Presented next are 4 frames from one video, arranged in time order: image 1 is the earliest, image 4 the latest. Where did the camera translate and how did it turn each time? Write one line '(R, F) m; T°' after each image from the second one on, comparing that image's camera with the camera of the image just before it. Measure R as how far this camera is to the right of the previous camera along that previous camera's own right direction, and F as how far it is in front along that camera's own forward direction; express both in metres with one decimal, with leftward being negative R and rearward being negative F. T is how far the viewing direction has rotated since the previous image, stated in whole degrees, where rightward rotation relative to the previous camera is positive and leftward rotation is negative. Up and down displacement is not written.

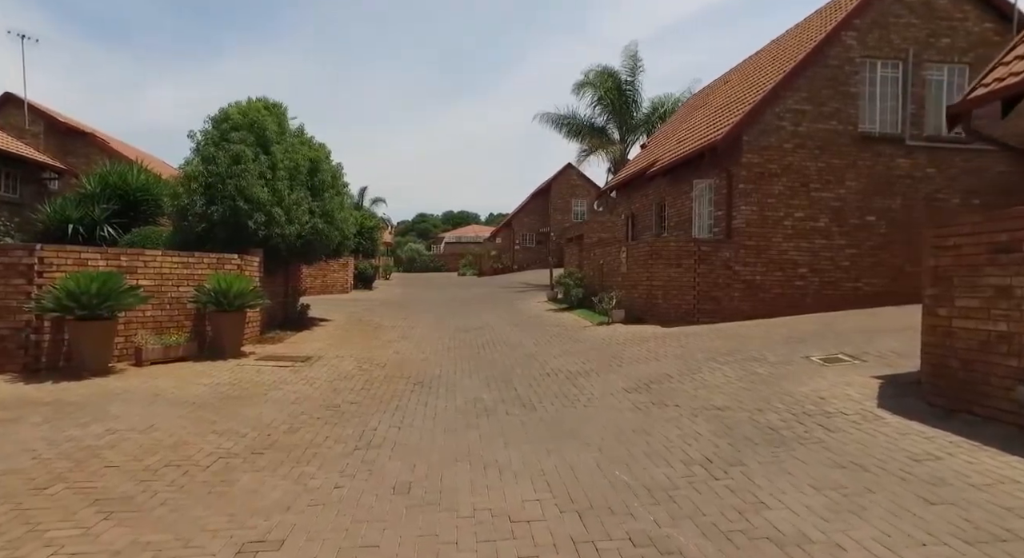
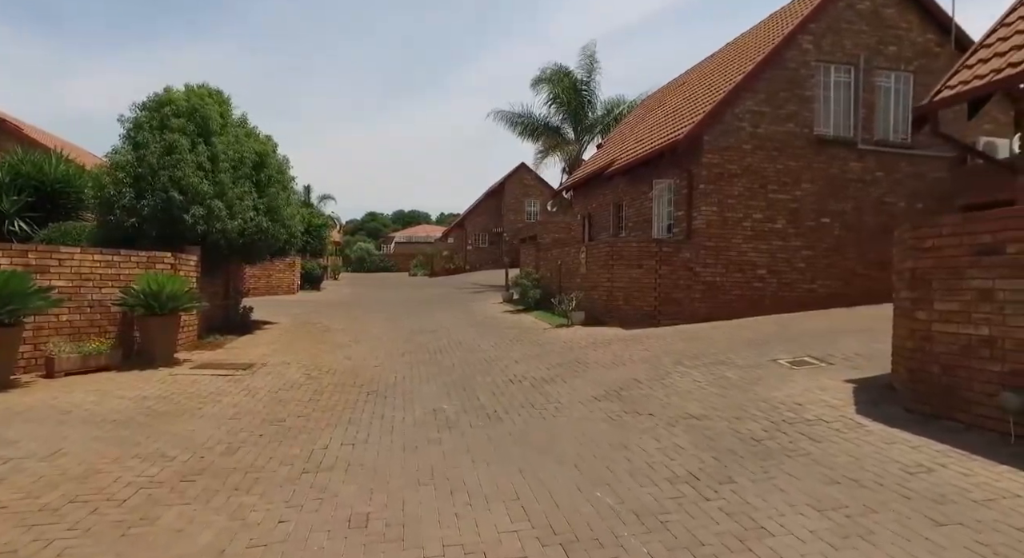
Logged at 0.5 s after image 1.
(-0.1, +0.5) m; +5°
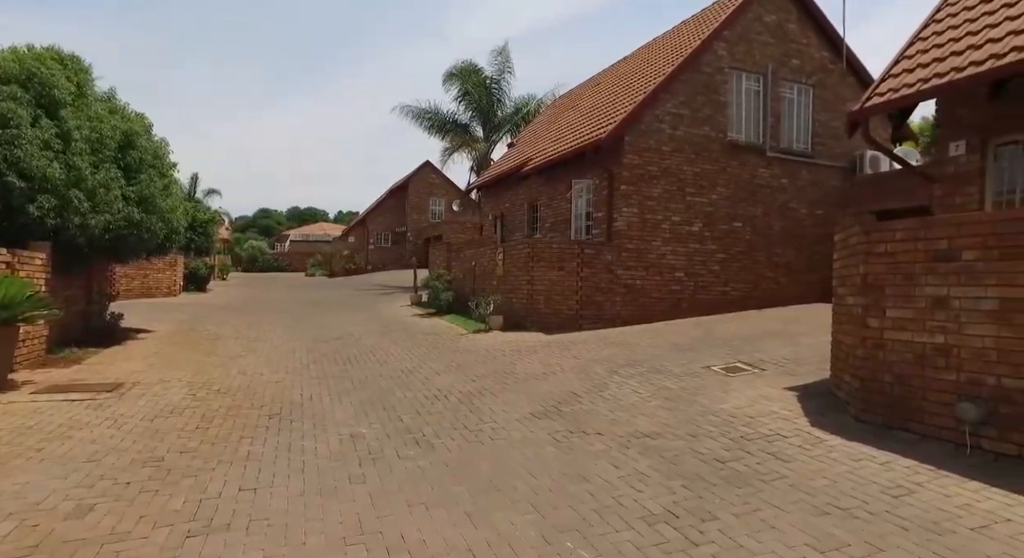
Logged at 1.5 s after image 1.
(-0.3, +0.7) m; +10°
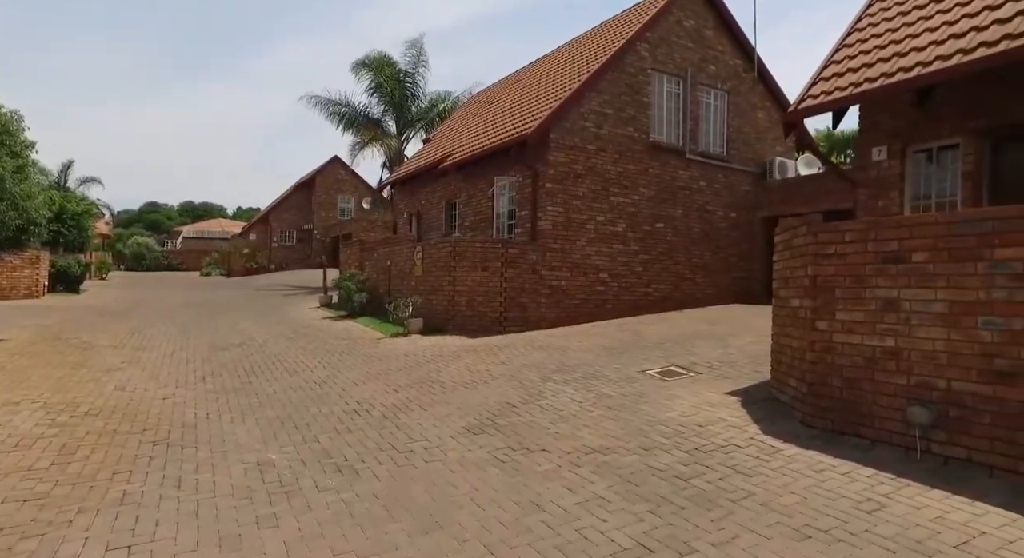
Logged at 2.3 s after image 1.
(-0.2, +0.6) m; +9°
